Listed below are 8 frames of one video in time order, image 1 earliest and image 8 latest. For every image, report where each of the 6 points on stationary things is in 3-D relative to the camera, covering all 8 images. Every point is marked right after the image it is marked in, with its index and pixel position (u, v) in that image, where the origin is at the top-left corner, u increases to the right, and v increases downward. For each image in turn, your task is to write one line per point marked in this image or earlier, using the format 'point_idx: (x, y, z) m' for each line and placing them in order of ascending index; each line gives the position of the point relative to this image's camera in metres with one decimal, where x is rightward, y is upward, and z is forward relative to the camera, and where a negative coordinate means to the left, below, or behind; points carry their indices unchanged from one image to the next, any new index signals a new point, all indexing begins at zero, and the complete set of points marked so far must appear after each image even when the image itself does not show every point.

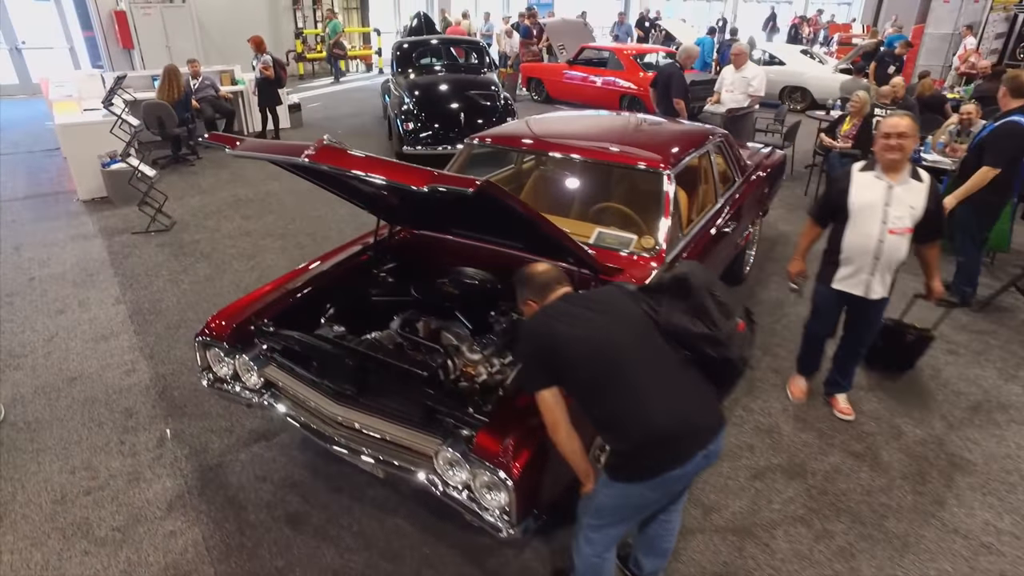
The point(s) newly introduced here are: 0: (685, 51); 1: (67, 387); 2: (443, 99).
0: (+1.9, +2.6, +6.8) m
1: (-2.7, -0.6, +3.8) m
2: (-1.0, +2.6, +8.8) m
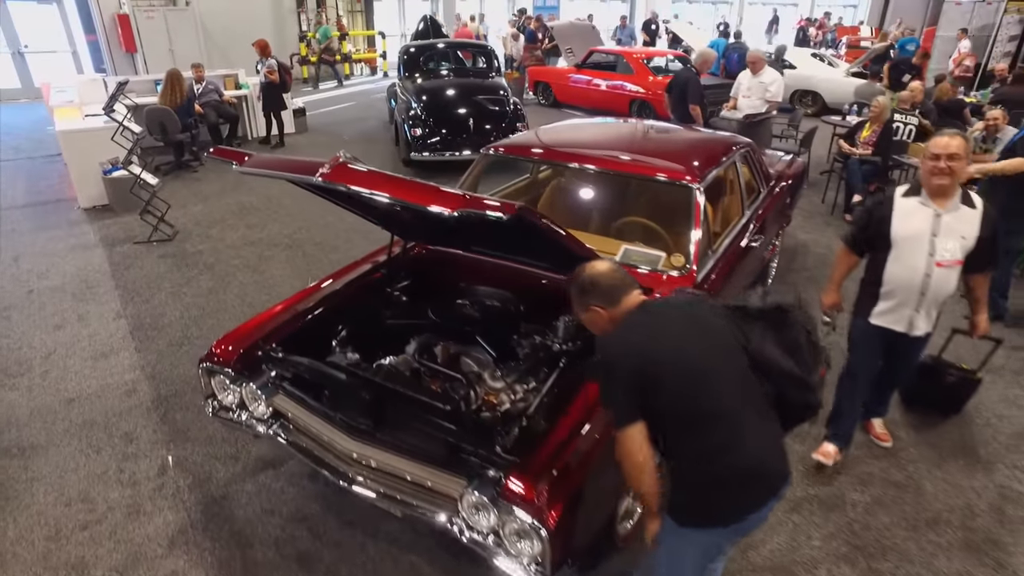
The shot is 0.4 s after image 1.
0: (+2.0, +2.5, +6.6) m
1: (-2.6, -0.7, +3.7) m
2: (-0.9, +2.5, +8.6) m
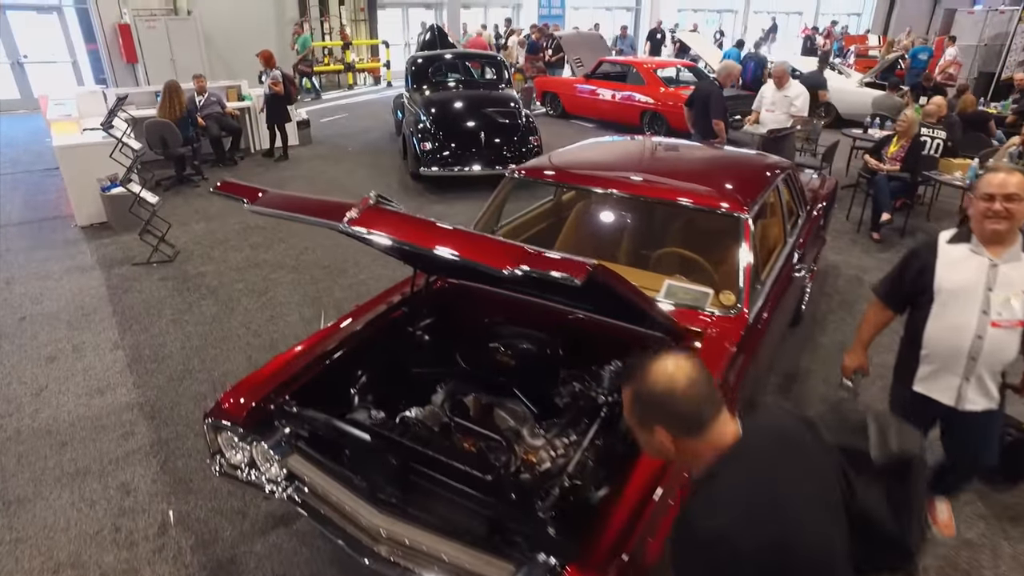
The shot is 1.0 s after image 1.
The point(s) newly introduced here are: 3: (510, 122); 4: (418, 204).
0: (+2.2, +2.3, +6.4) m
1: (-2.5, -0.9, +3.4) m
2: (-0.8, +2.3, +8.4) m
3: (-0.2, +2.3, +8.4) m
4: (-1.2, +1.0, +7.7) m
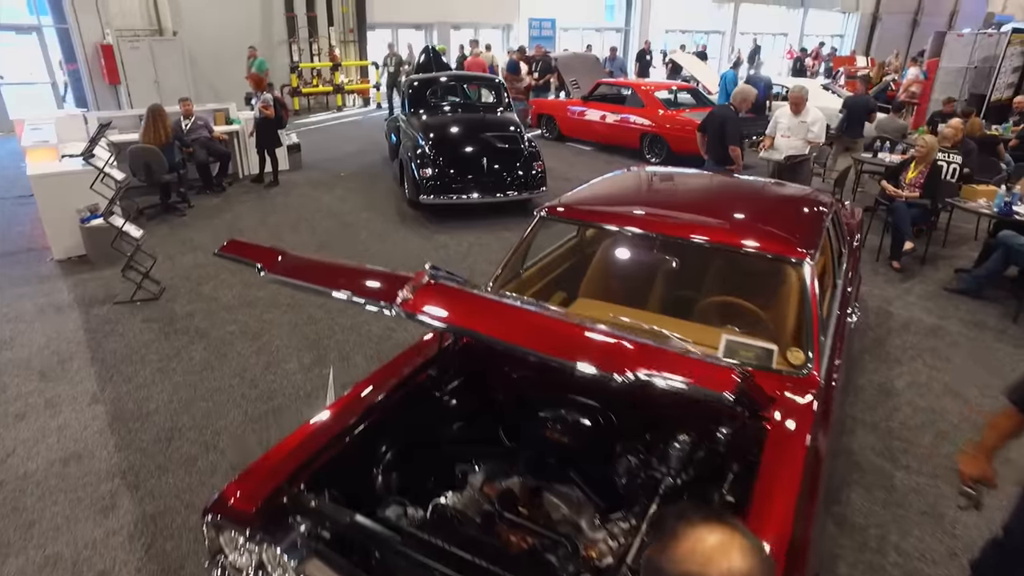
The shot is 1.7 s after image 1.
0: (+2.3, +1.9, +6.1) m
1: (-2.3, -1.2, +2.9) m
2: (-0.7, +1.9, +8.1) m
3: (-0.2, +1.9, +8.1) m
4: (-1.1, +0.7, +7.3) m
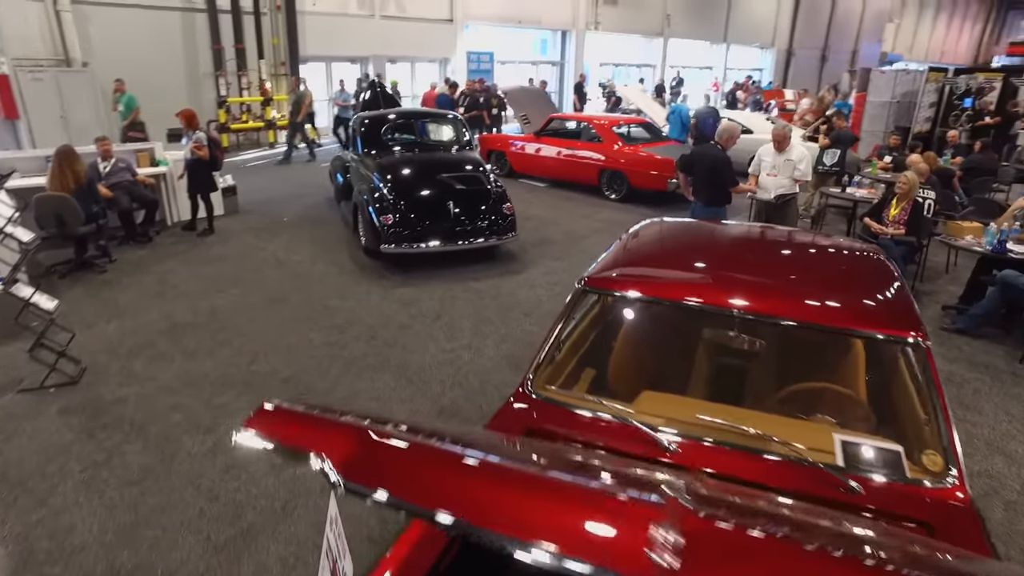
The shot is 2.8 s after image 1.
0: (+2.0, +1.5, +5.9) m
1: (-2.0, -1.6, +2.0) m
2: (-1.1, +1.2, +7.4) m
3: (-0.6, +1.2, +7.5) m
4: (-1.4, 0.0, +6.6) m
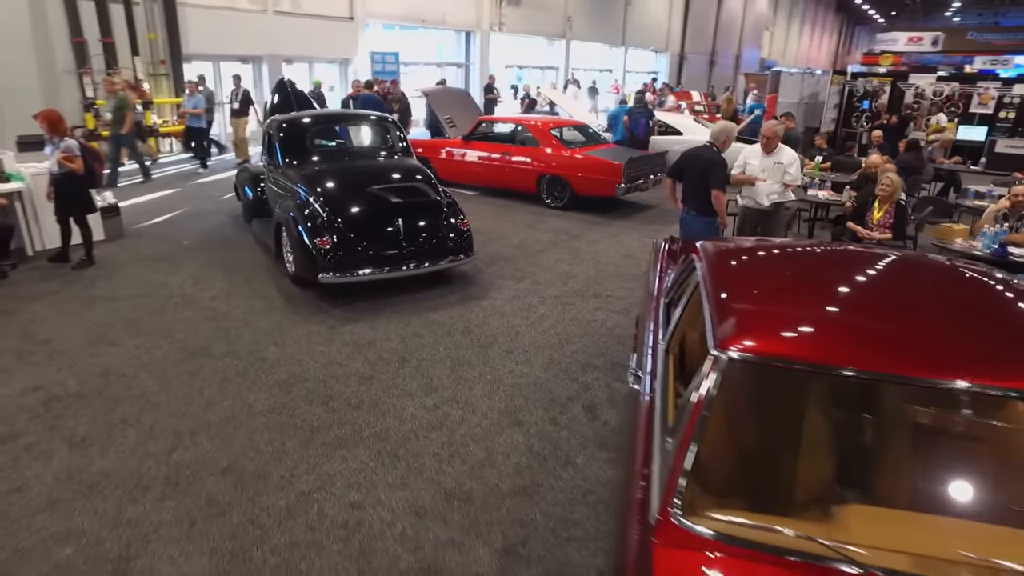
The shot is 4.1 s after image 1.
0: (+1.8, +1.3, +5.3) m
1: (-1.4, -1.9, +0.8) m
2: (-1.6, +0.9, +6.3) m
3: (-1.1, +0.9, +6.5) m
4: (-1.7, -0.3, +5.4) m
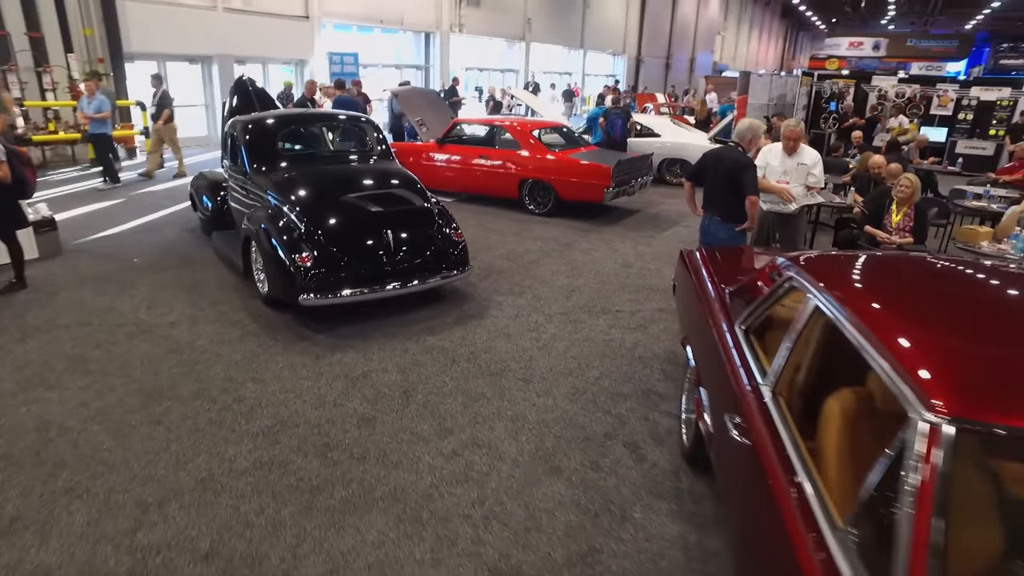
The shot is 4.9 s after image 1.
0: (+1.8, +1.2, +4.8) m
1: (-1.0, -2.1, +0.1) m
2: (-1.6, +0.7, +5.6) m
3: (-1.1, +0.8, +5.8) m
4: (-1.6, -0.5, +4.7) m
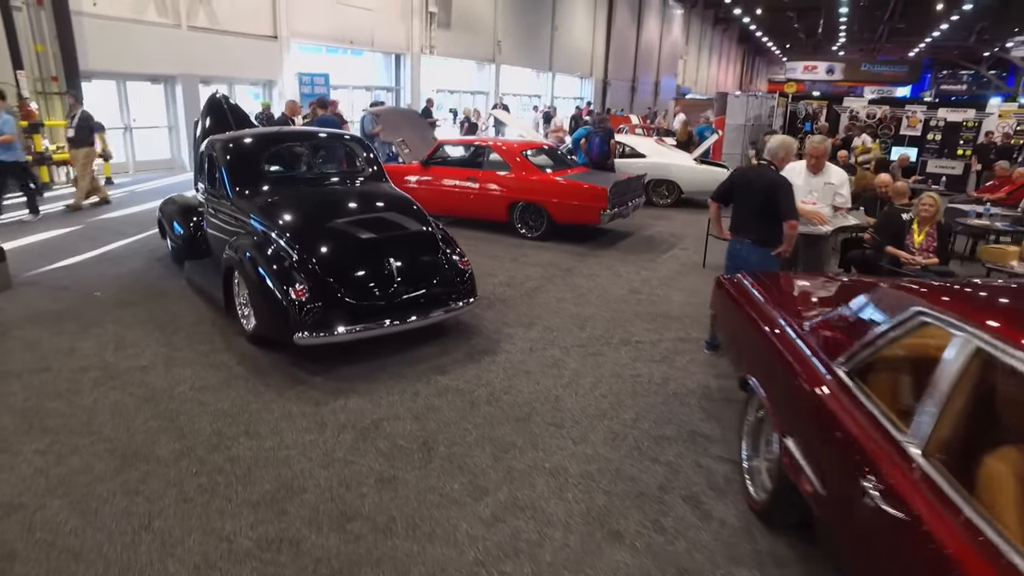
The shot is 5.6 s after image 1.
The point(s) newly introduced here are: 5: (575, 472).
0: (+1.9, +1.0, +4.5) m
1: (-0.5, -2.1, -0.4) m
2: (-1.5, +0.4, +5.1) m
3: (-1.0, +0.5, +5.3) m
4: (-1.4, -0.7, +4.1) m
5: (+0.3, -1.0, +3.4) m
